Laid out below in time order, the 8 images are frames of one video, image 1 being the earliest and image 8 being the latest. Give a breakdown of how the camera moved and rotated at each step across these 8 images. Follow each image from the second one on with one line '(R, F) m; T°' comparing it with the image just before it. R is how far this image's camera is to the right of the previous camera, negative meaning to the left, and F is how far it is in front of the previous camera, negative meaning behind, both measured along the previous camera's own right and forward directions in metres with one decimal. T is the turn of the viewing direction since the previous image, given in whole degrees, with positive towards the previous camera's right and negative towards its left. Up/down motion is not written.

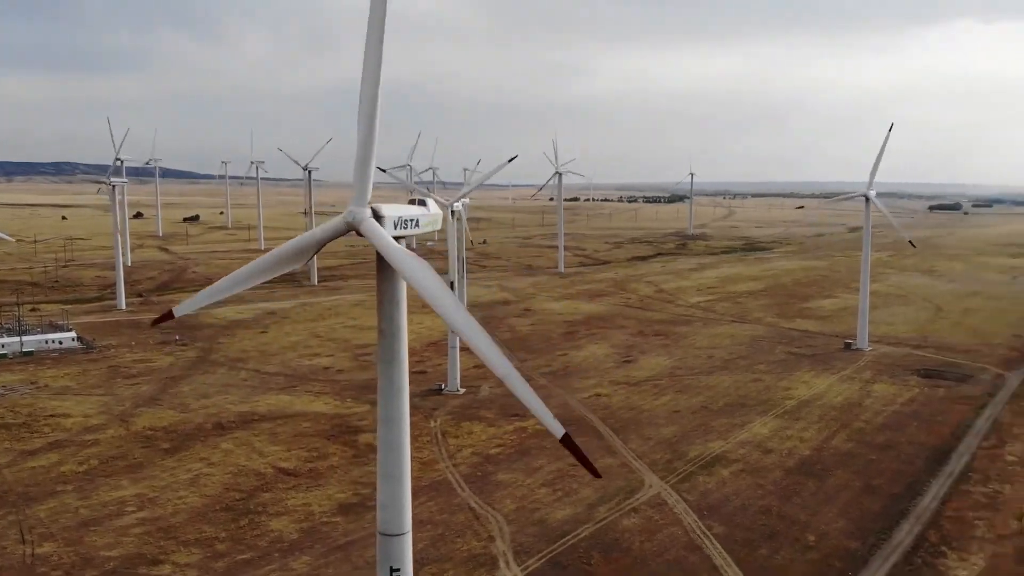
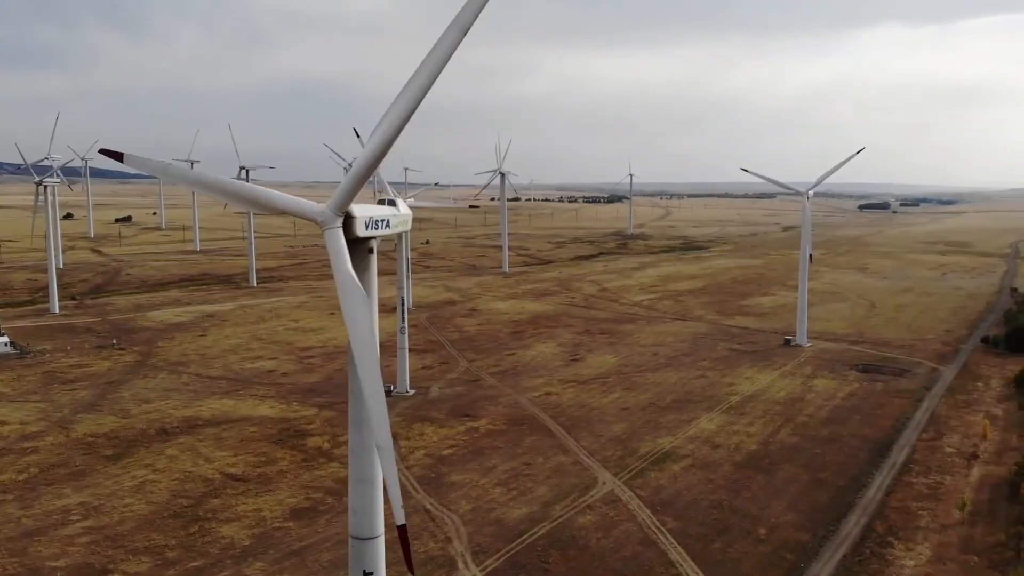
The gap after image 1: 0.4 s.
(-0.3, 0.0) m; +4°
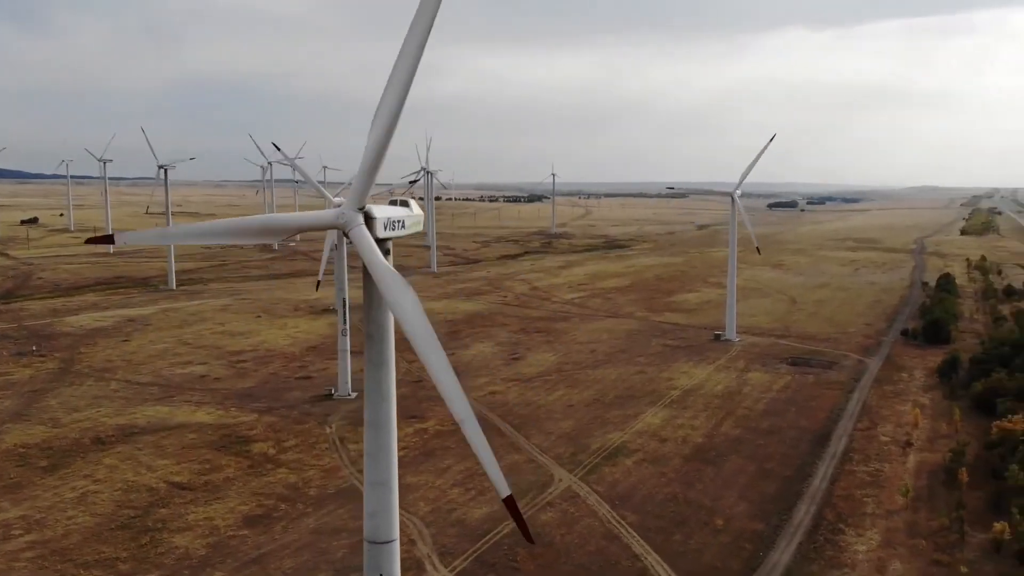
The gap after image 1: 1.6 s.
(-0.9, 0.0) m; +5°
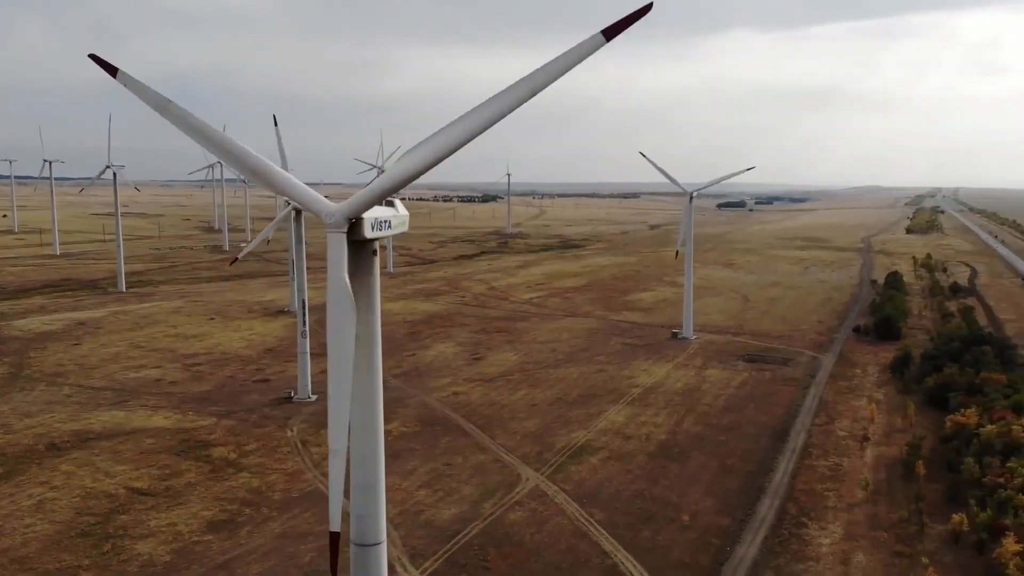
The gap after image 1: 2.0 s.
(-0.3, 0.0) m; +3°
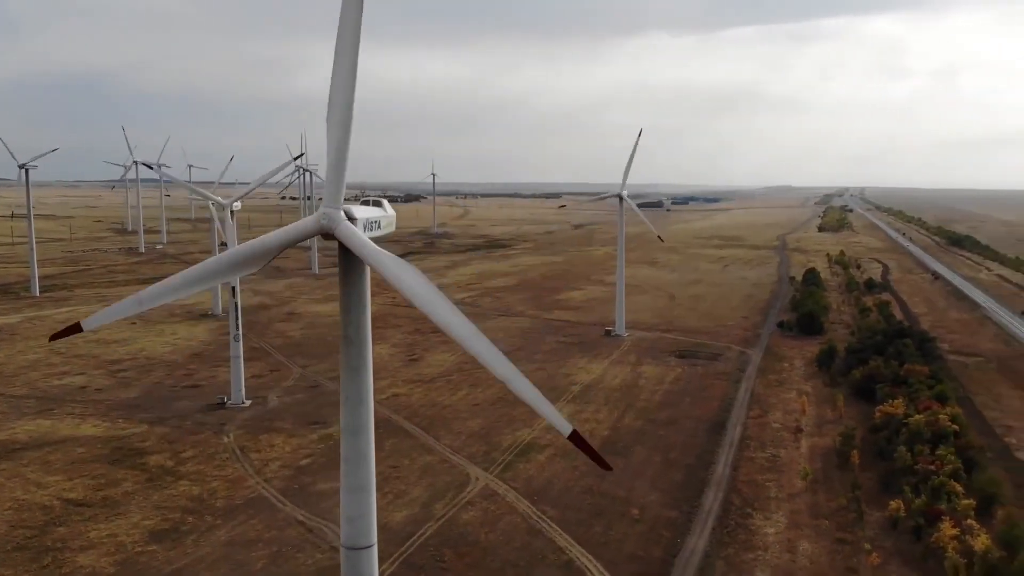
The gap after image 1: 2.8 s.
(-0.6, 0.0) m; +5°
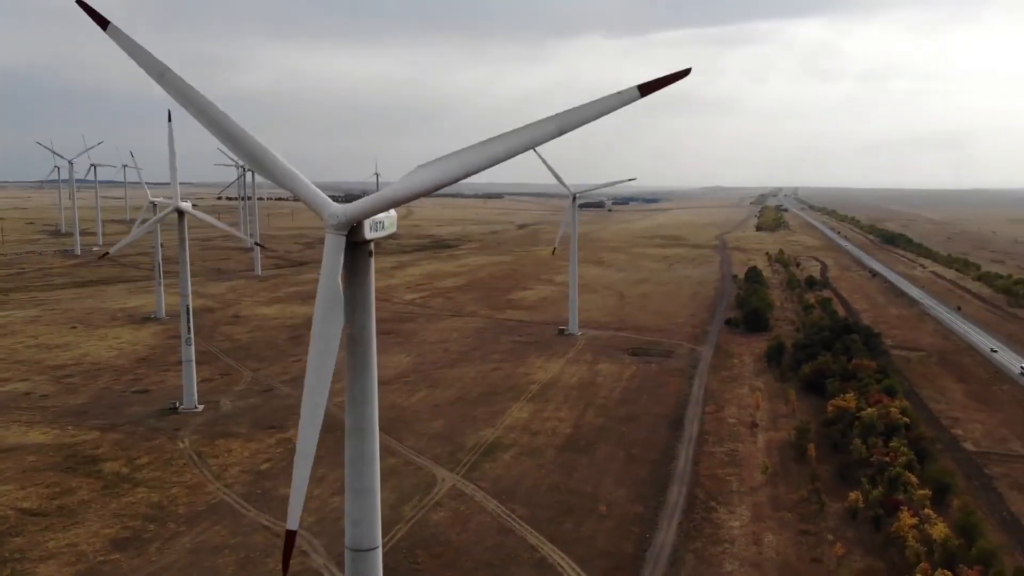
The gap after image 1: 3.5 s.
(-0.6, 0.0) m; +4°
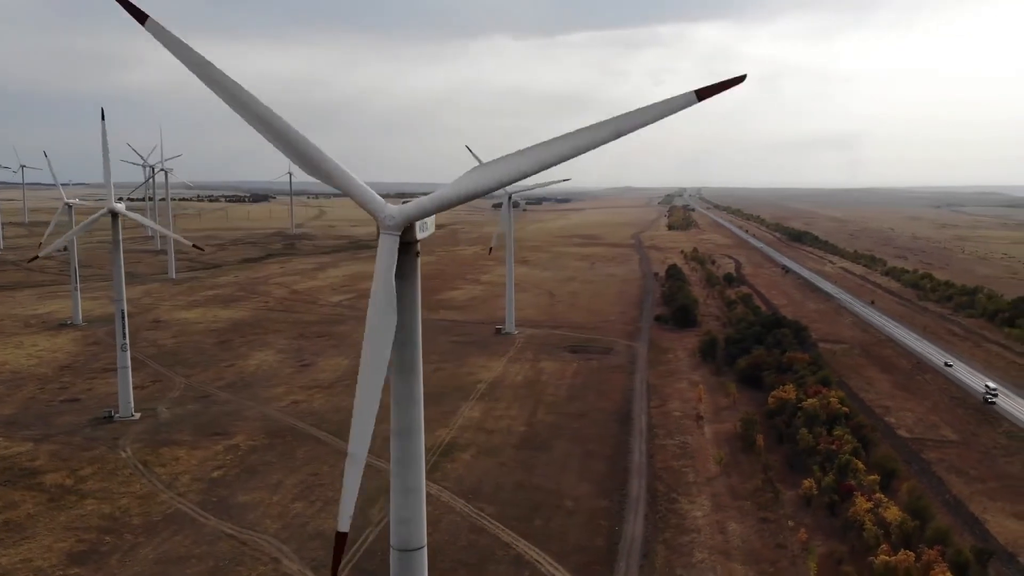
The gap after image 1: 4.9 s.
(-1.2, -0.1) m; +6°
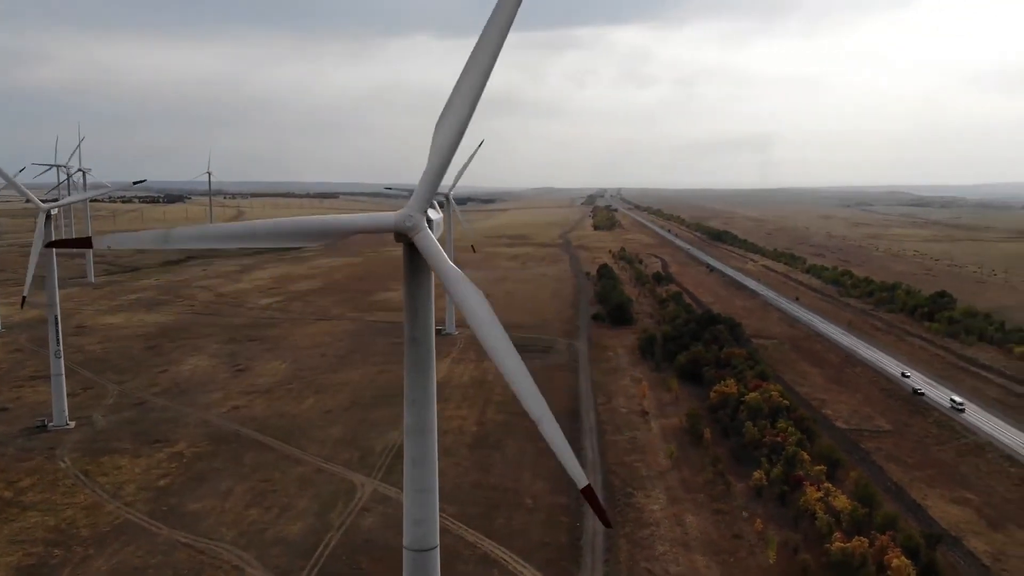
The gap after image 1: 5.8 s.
(-0.8, -0.1) m; +5°
